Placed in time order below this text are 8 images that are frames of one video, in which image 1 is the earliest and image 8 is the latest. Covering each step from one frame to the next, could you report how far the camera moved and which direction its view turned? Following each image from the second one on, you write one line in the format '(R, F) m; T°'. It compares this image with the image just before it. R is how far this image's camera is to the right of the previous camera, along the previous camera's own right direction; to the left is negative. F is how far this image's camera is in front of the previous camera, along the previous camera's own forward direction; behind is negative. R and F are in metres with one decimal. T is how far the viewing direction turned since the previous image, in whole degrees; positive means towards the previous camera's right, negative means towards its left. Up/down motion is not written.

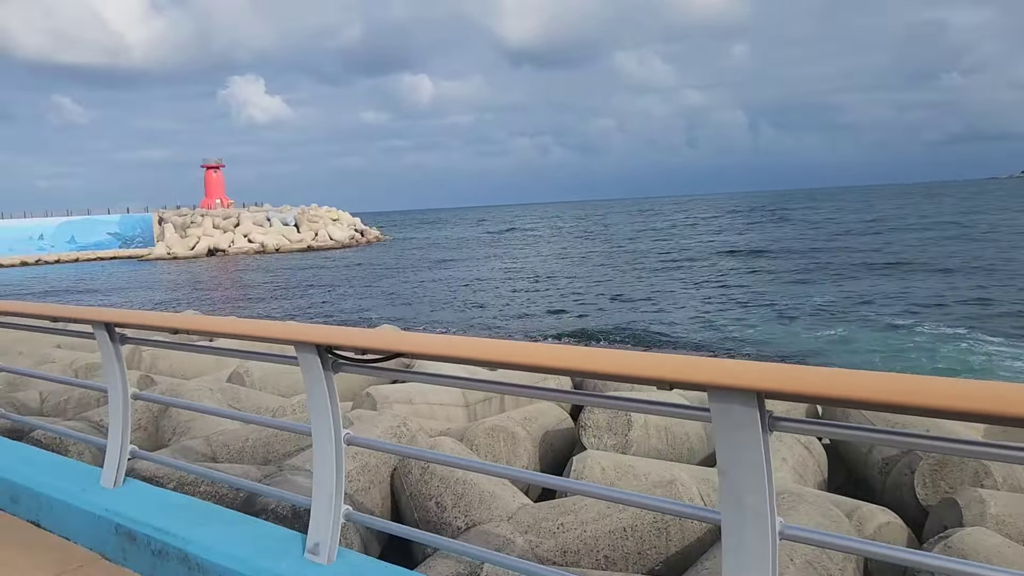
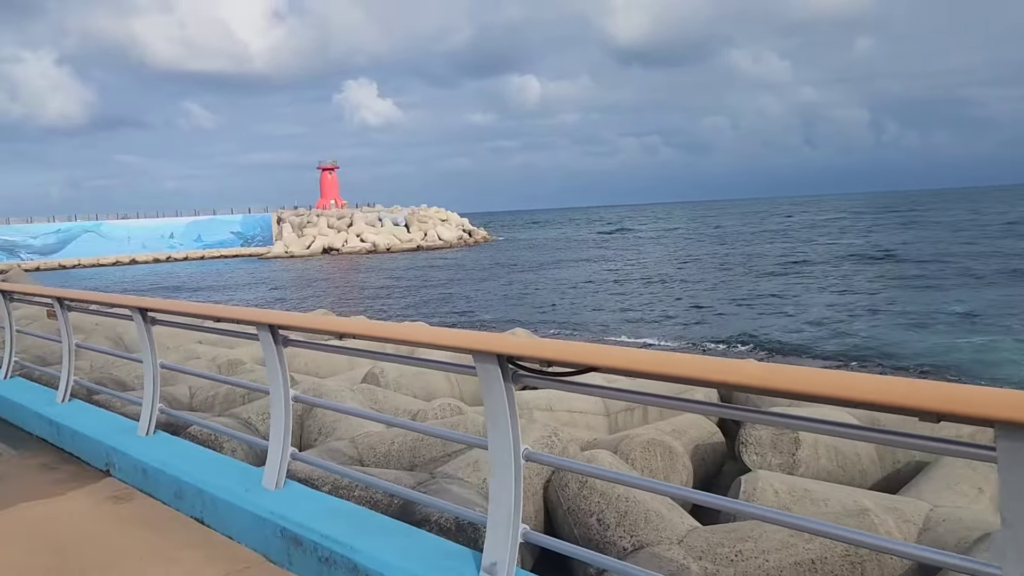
(-0.3, +0.2) m; -7°
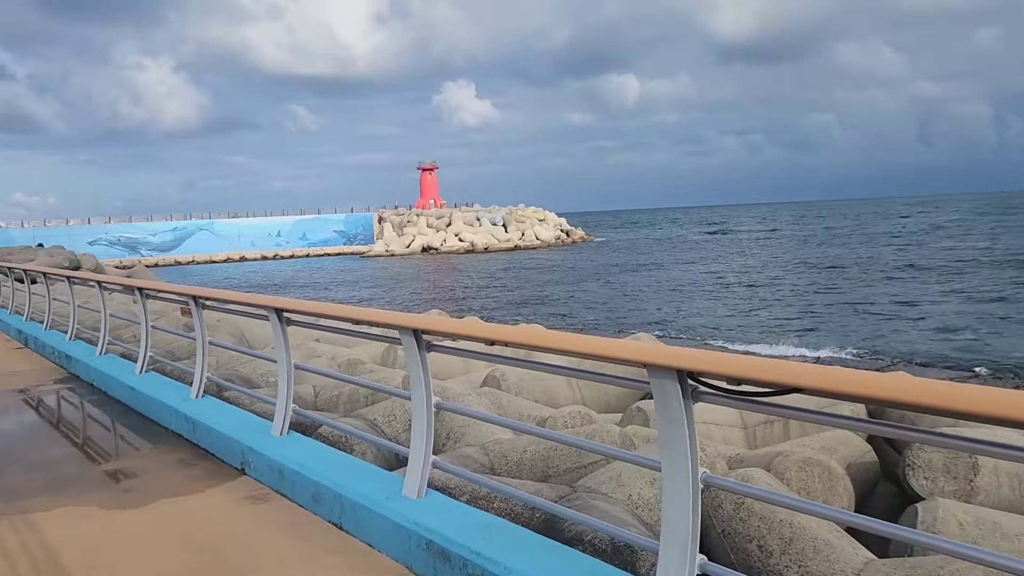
(-0.3, +0.2) m; -6°
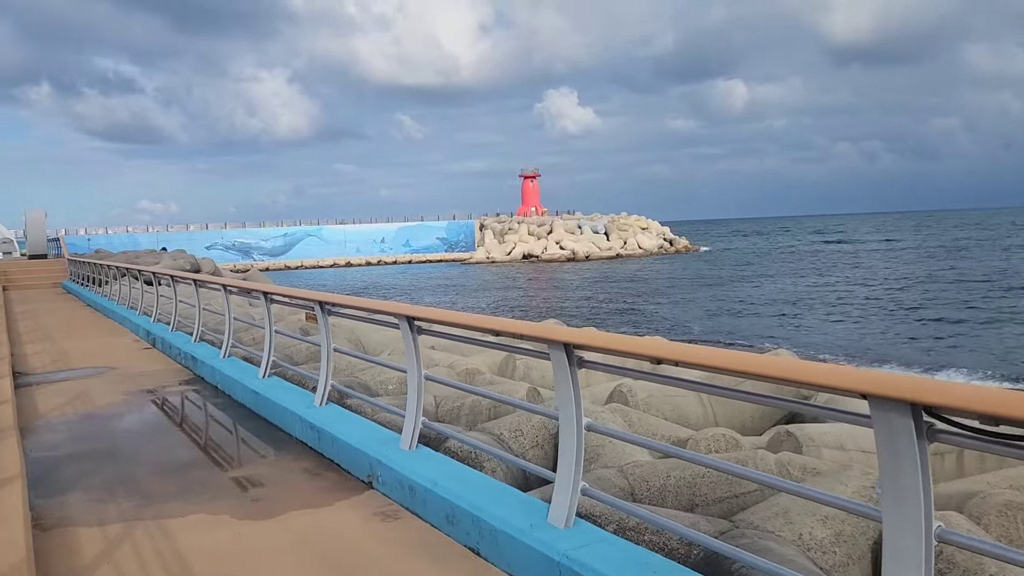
(-0.3, +0.3) m; -7°
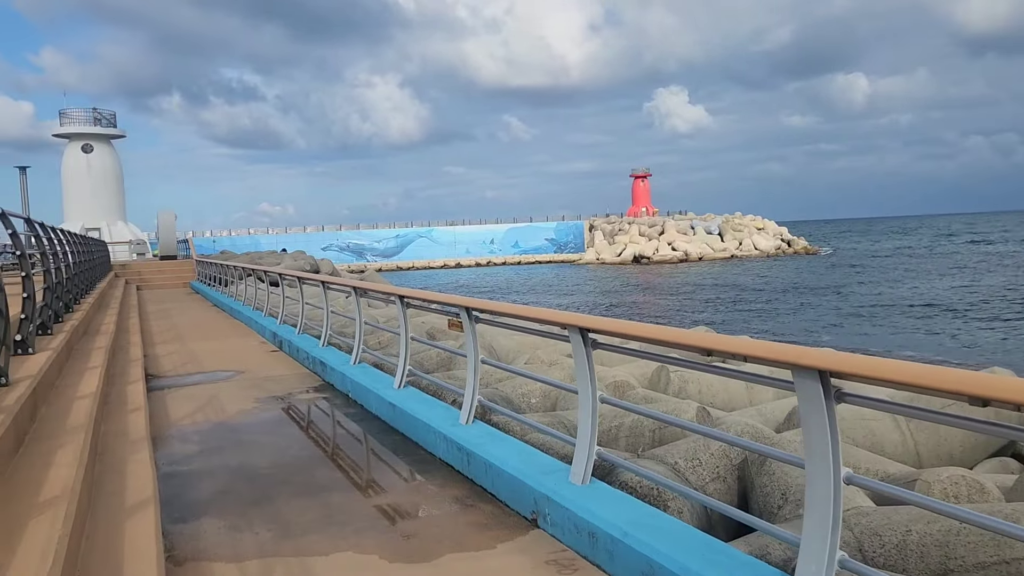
(-0.4, +0.7) m; -7°
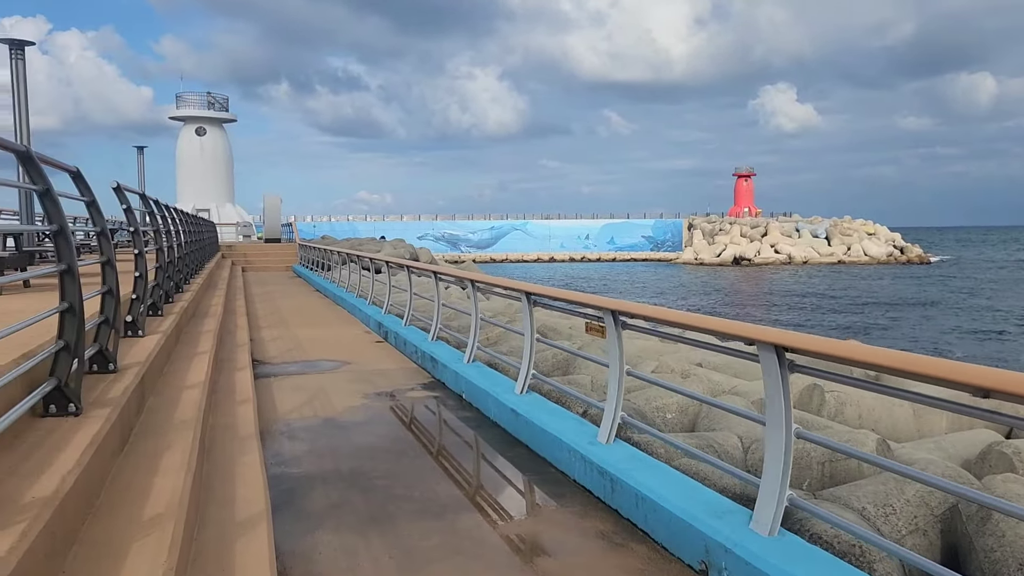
(-0.4, +0.7) m; -6°
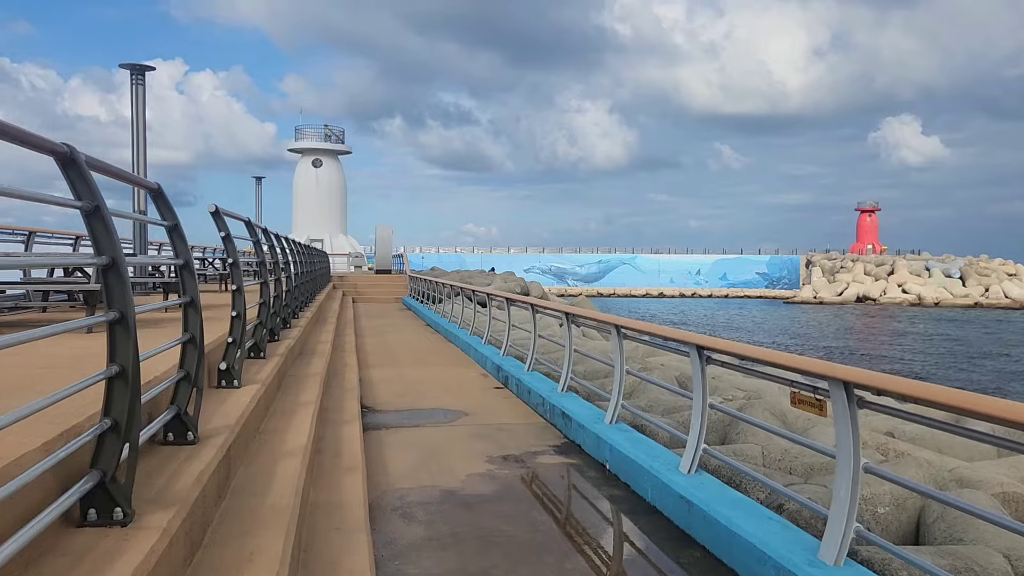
(-0.4, +1.2) m; -7°
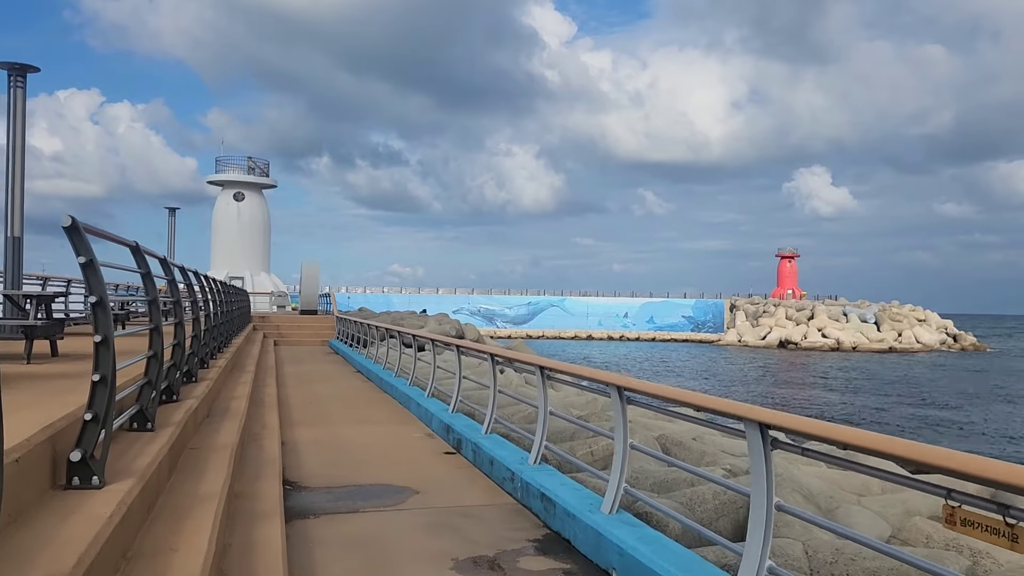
(-0.3, +1.5) m; +5°
